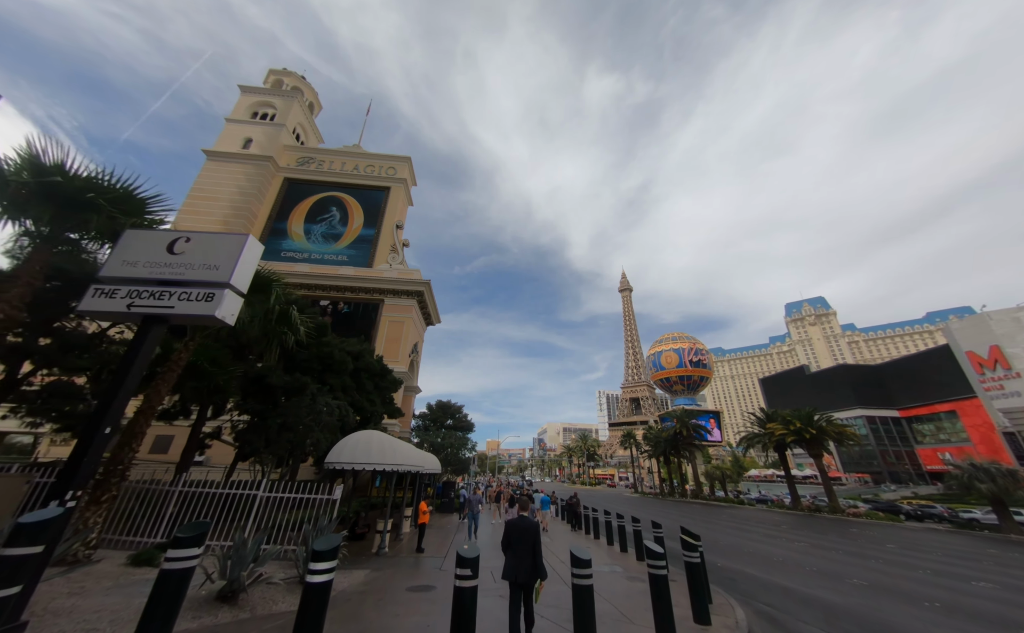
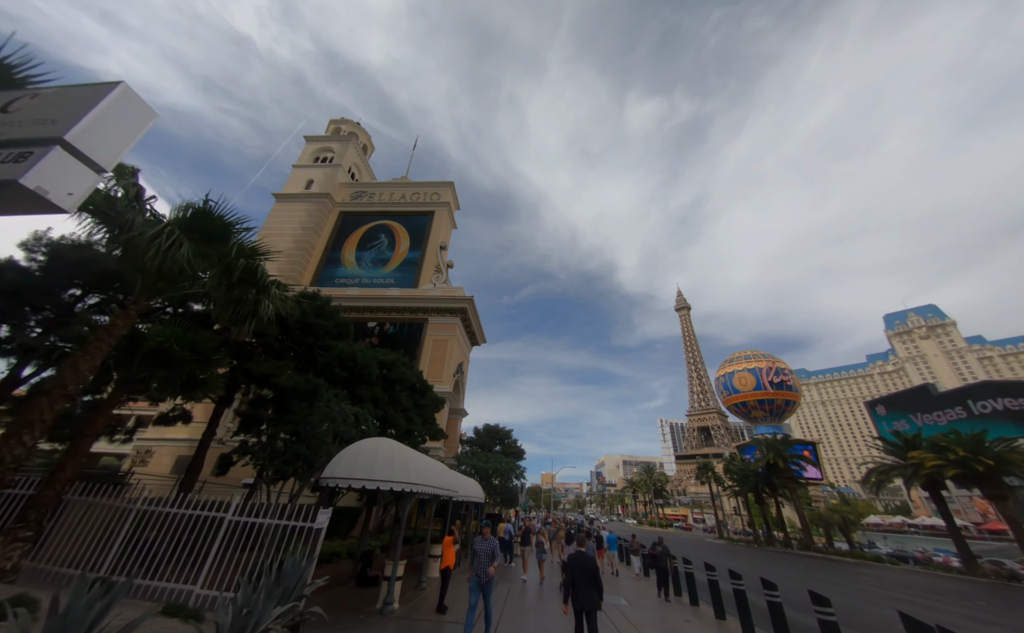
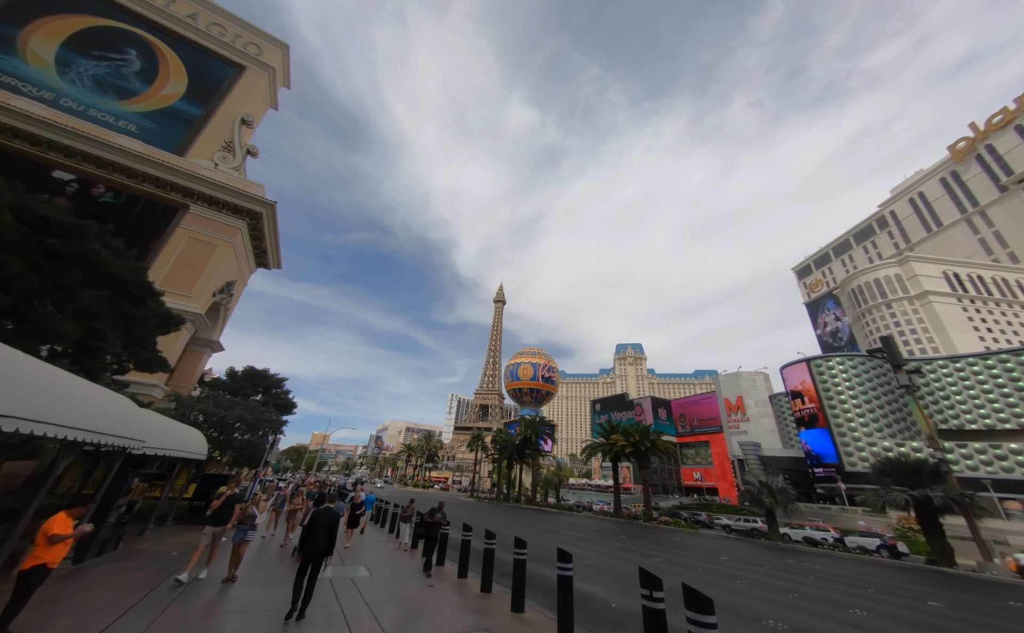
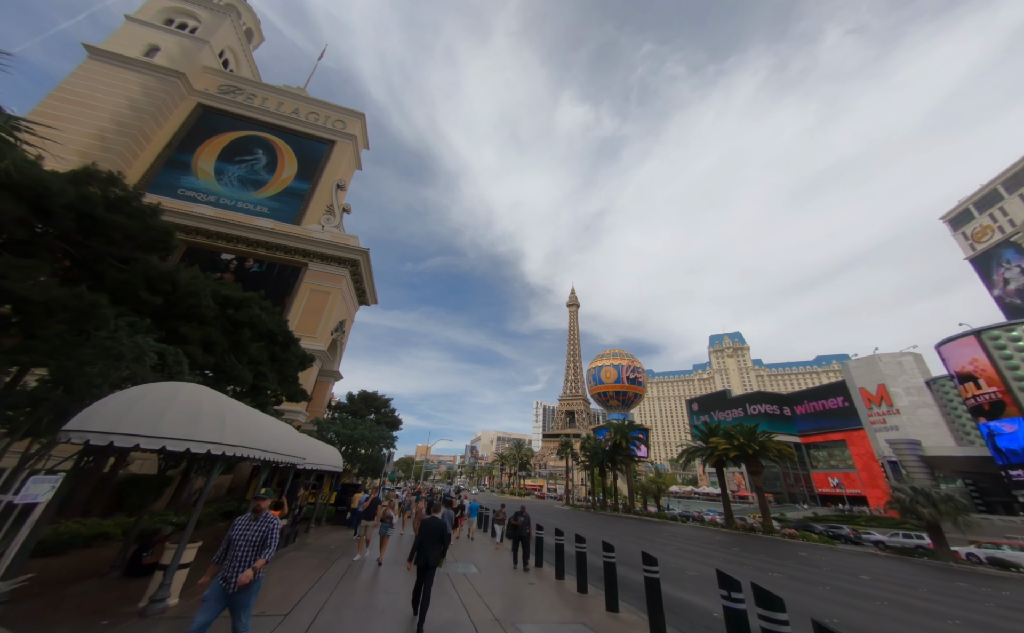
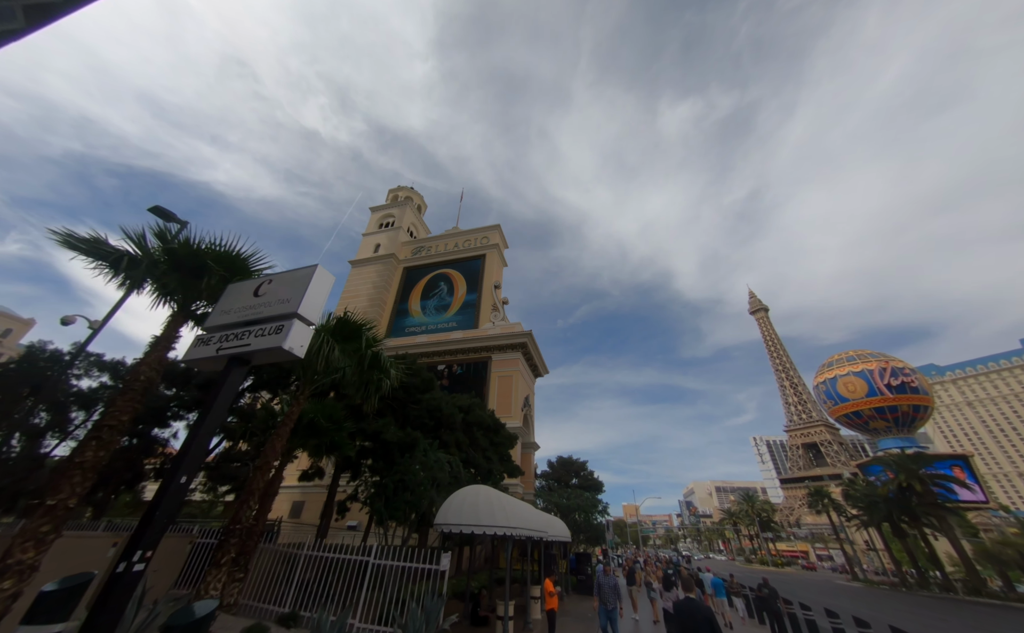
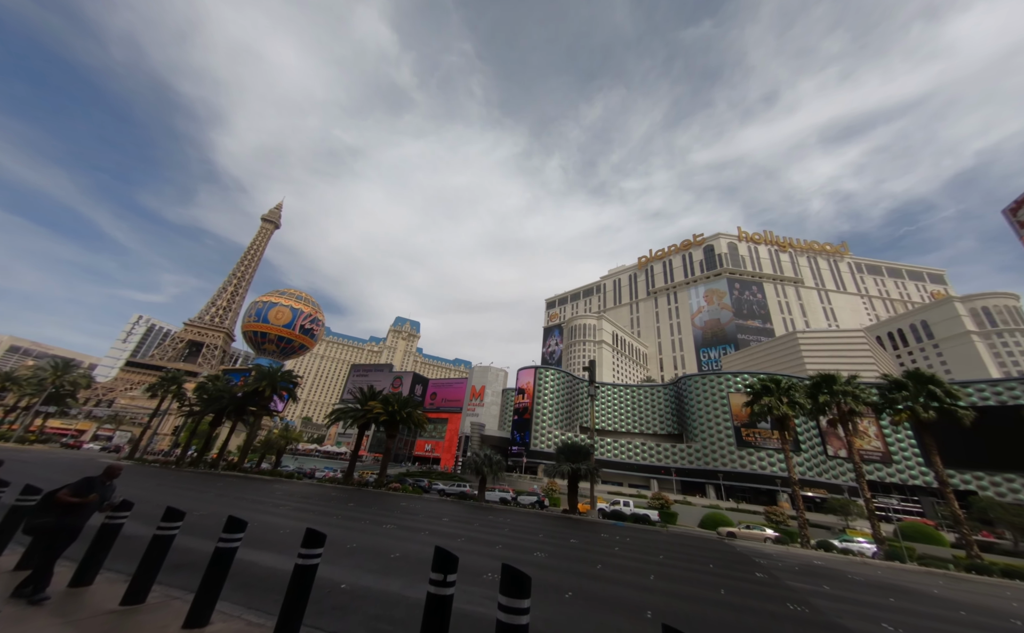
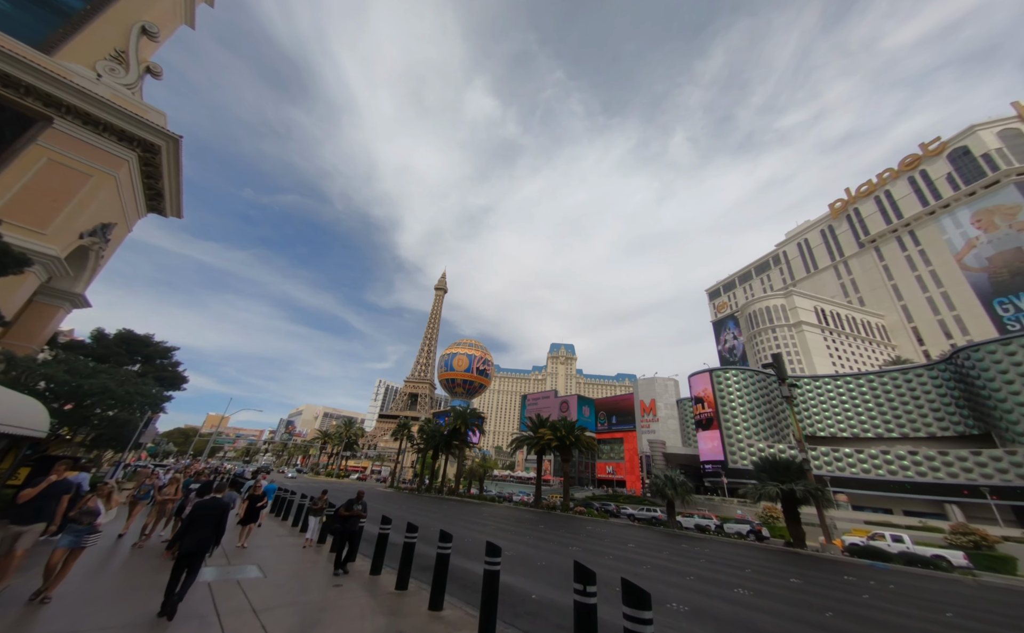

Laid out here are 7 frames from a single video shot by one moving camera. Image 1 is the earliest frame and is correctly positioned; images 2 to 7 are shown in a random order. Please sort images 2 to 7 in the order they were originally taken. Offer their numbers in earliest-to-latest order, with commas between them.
5, 2, 4, 3, 7, 6
